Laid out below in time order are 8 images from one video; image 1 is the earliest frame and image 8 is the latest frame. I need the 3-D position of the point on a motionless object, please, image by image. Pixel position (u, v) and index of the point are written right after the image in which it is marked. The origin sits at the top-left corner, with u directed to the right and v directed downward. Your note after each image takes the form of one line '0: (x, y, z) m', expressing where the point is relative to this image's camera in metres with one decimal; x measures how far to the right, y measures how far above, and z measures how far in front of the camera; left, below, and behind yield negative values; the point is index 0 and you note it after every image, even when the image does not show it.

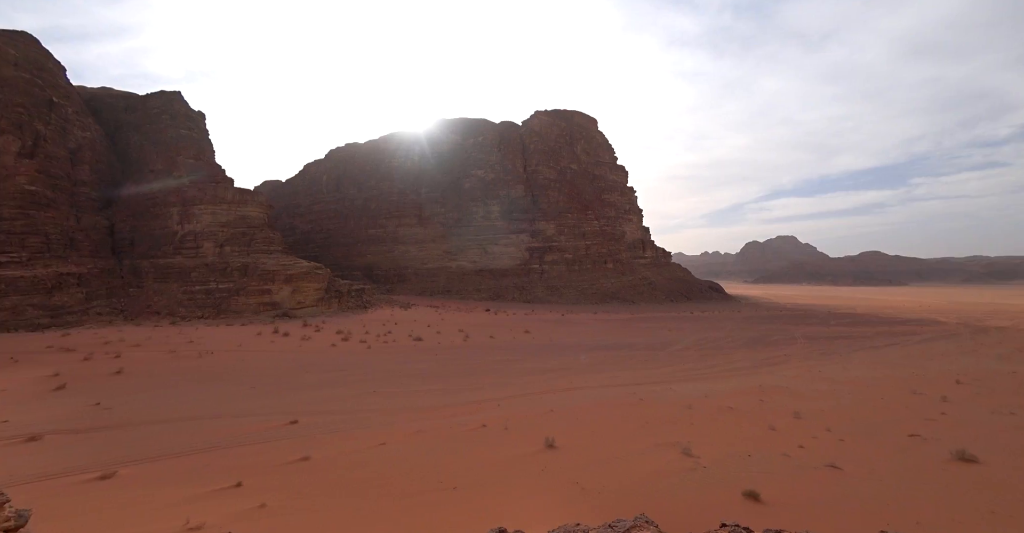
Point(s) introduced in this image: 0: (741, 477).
0: (+3.0, -3.0, +6.9) m
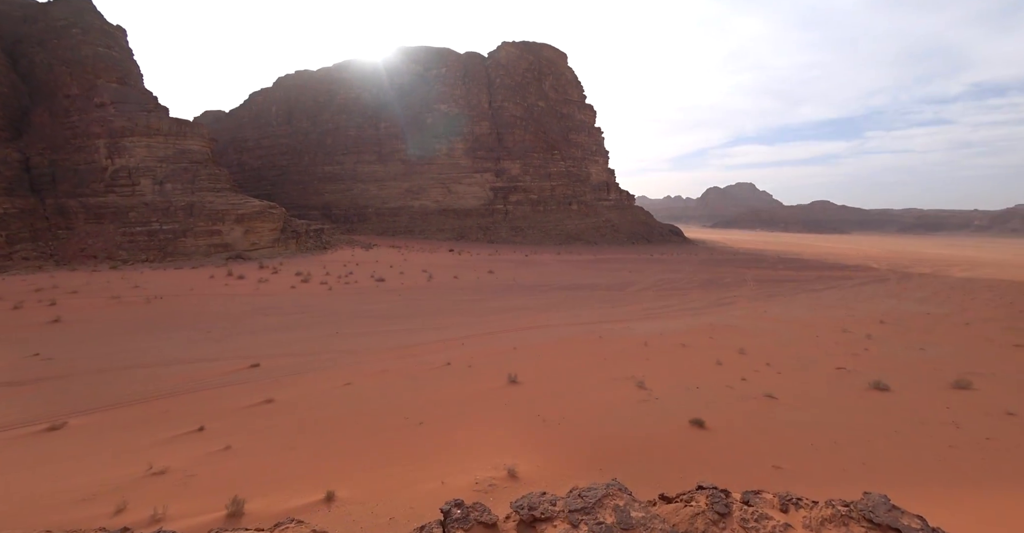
0: (+2.5, -2.2, +7.6) m
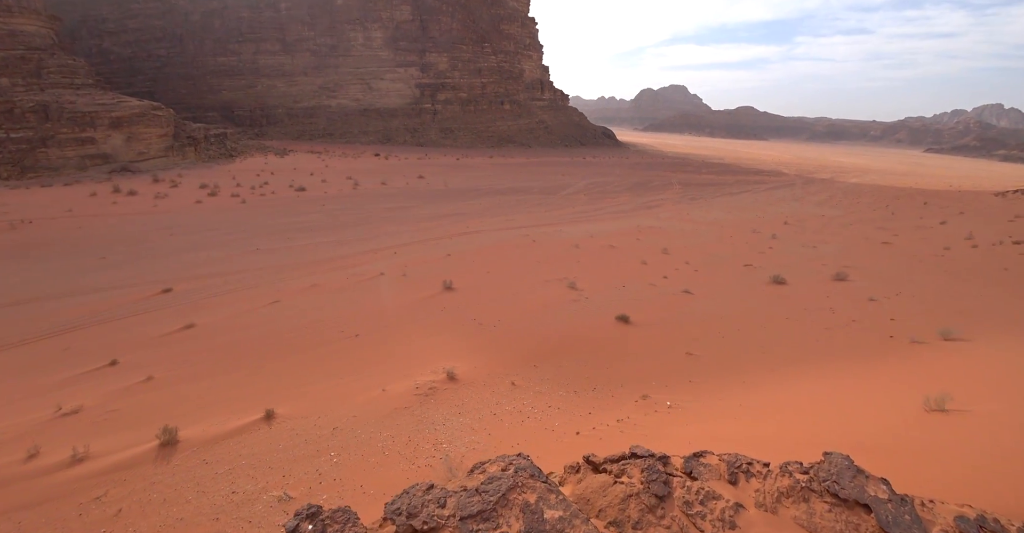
0: (+1.5, -0.7, +8.3) m
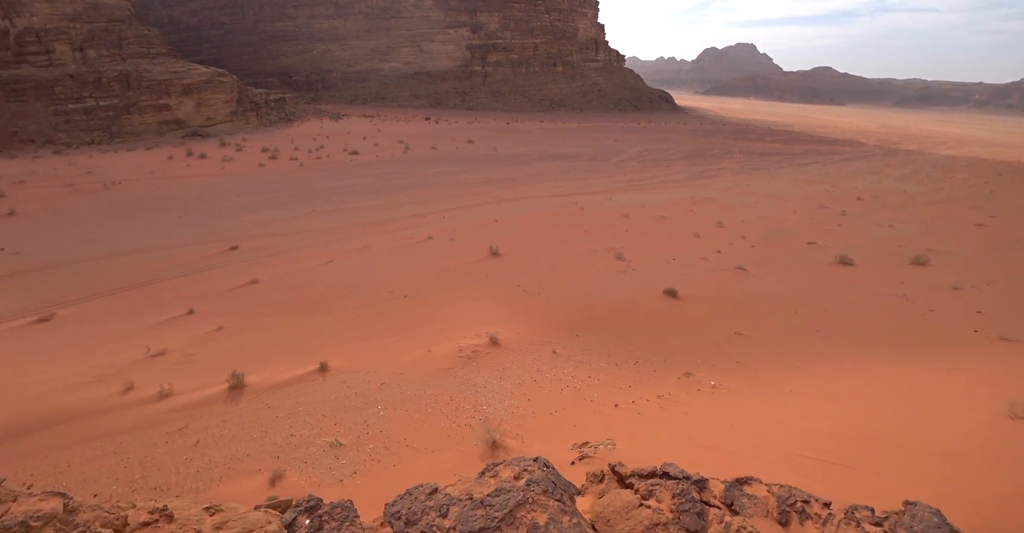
0: (+2.2, -0.2, +8.0) m
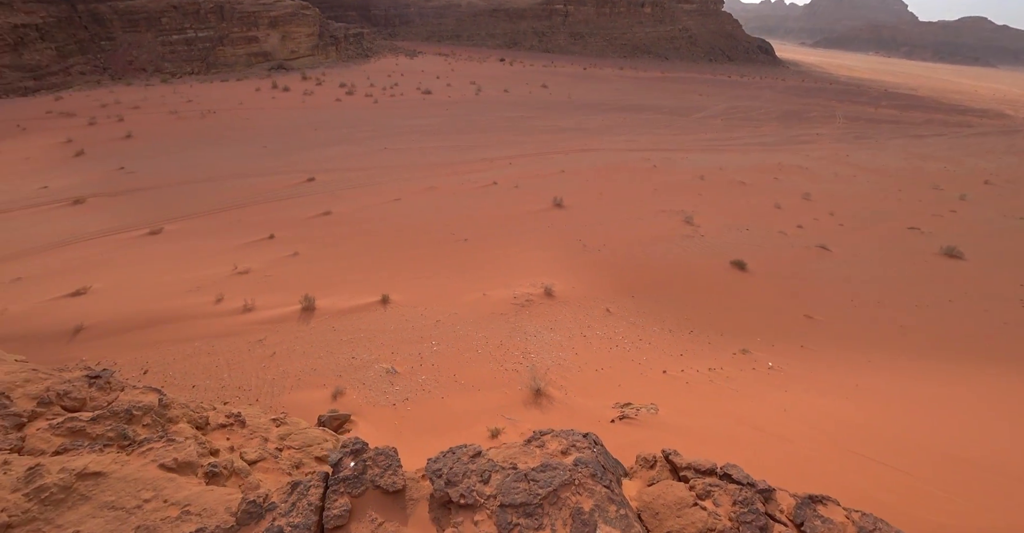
0: (+3.2, +0.3, +7.5) m
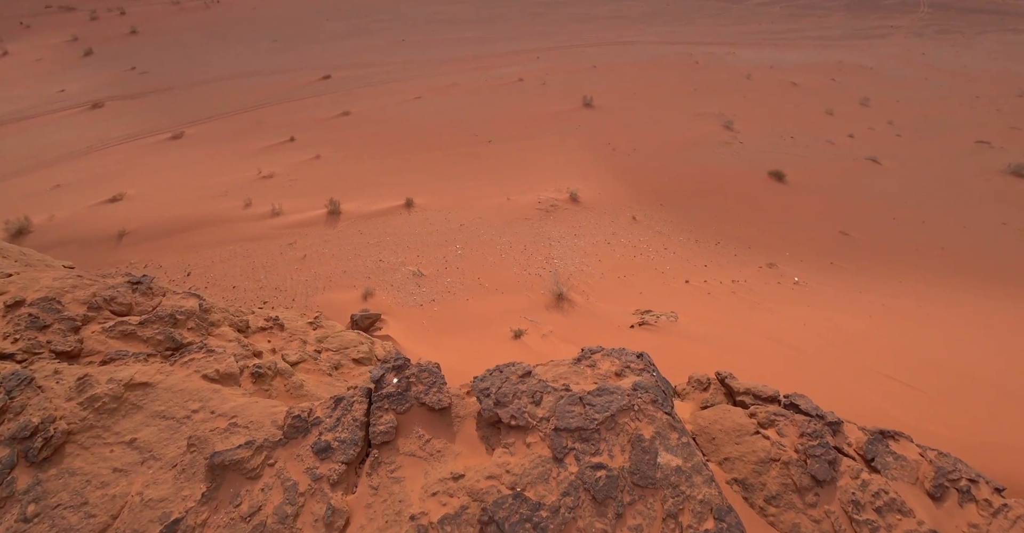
0: (+3.5, +1.6, +7.0) m
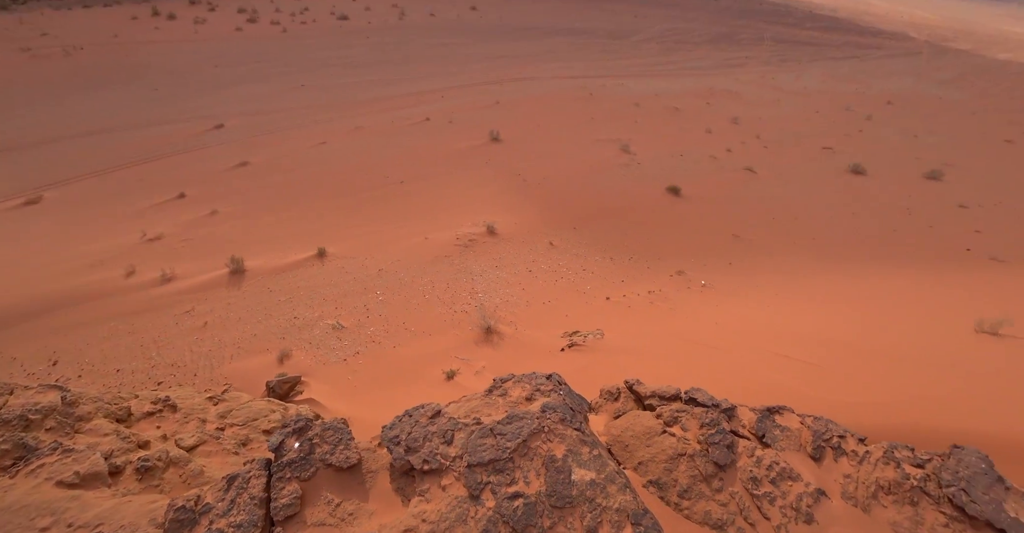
0: (+2.2, +1.4, +7.8) m
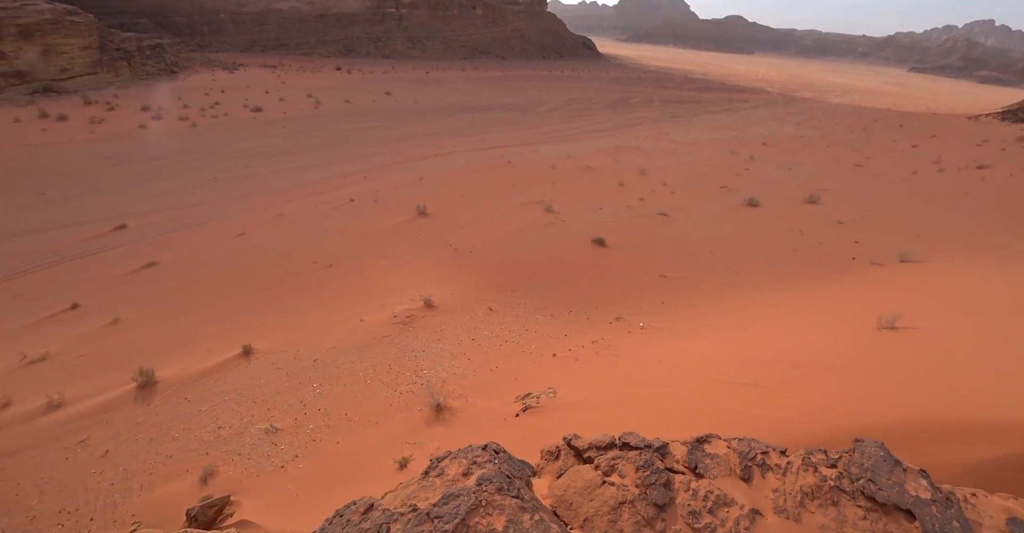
0: (+1.1, +0.6, +8.3) m
